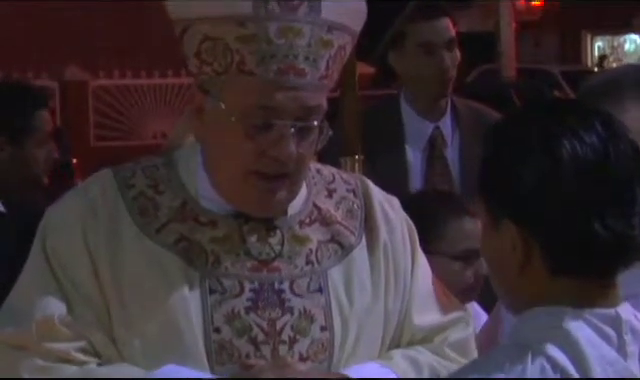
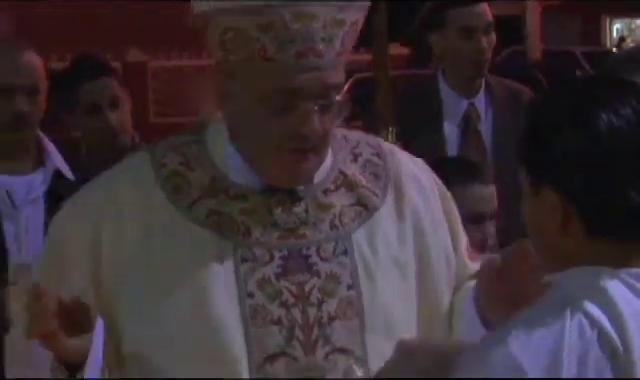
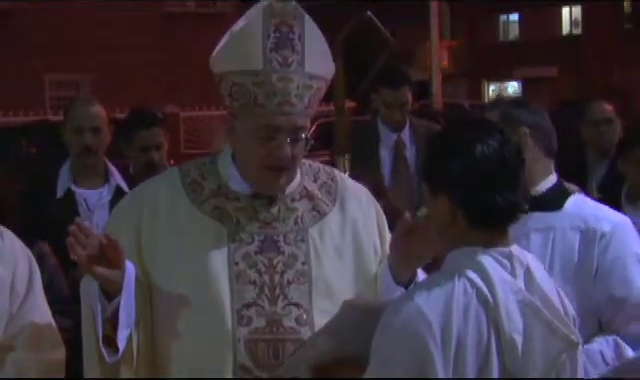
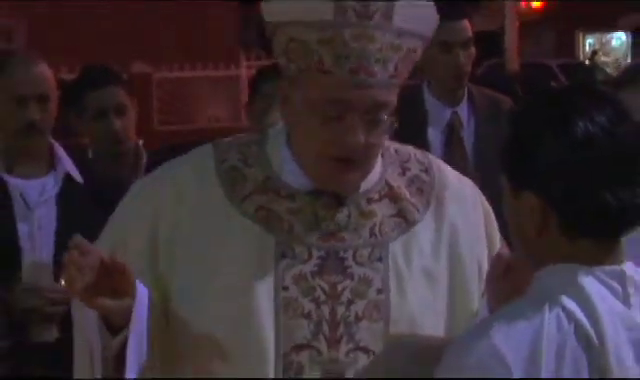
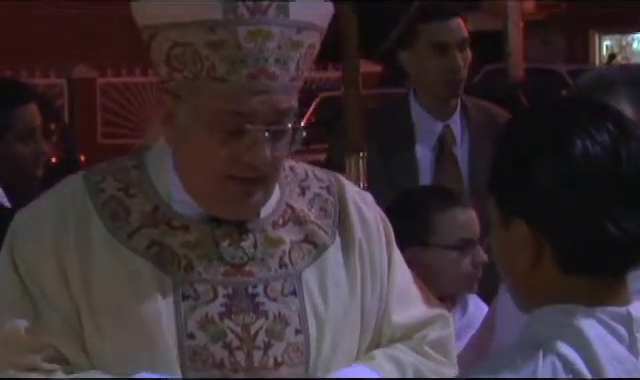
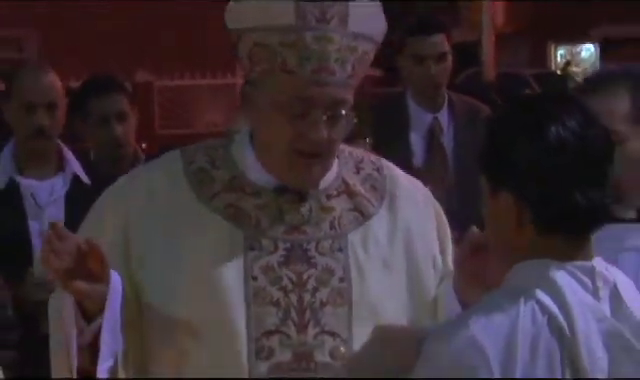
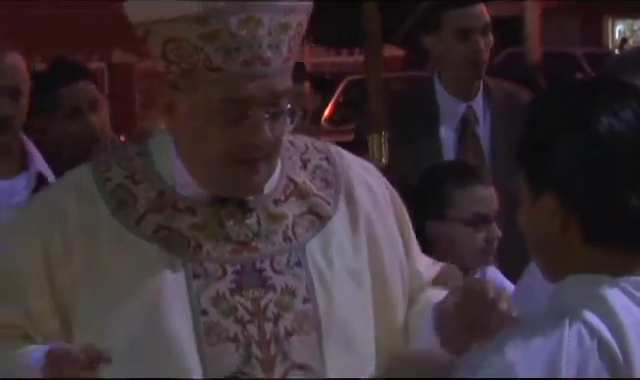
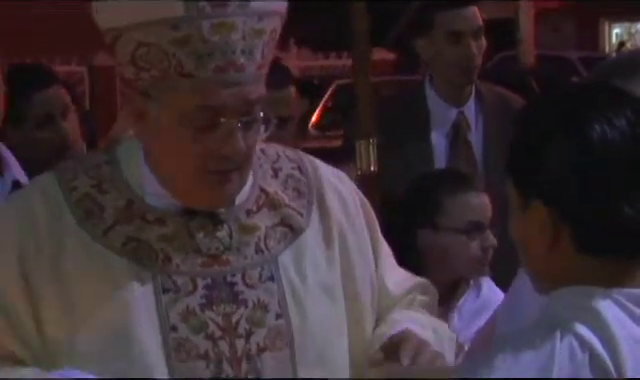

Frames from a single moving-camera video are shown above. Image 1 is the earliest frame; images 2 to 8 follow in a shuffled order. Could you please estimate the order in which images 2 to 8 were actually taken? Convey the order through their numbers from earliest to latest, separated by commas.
5, 8, 7, 2, 4, 6, 3
